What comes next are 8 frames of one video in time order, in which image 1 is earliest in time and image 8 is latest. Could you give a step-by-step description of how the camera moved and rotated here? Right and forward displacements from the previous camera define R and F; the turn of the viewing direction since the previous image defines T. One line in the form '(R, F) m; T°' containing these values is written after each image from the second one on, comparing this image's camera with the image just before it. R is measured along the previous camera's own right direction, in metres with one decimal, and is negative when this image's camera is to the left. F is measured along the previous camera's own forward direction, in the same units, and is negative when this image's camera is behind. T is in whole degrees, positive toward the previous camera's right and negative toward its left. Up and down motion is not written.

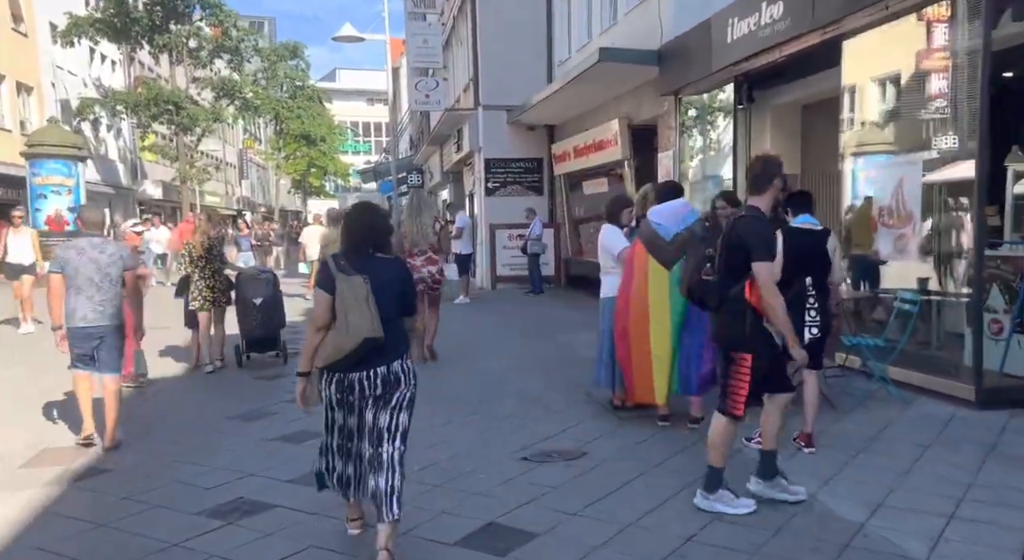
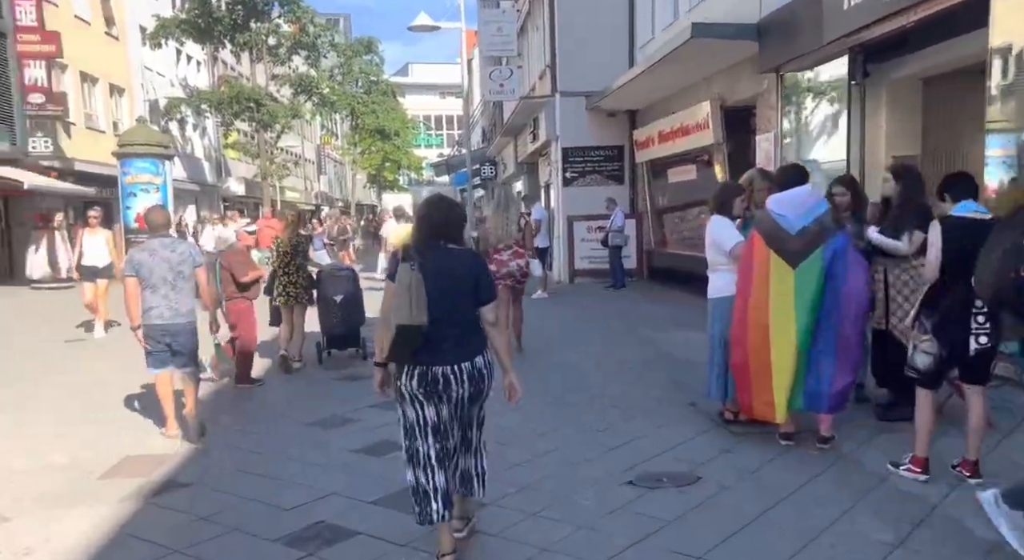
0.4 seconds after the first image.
(-0.1, +0.5) m; -5°
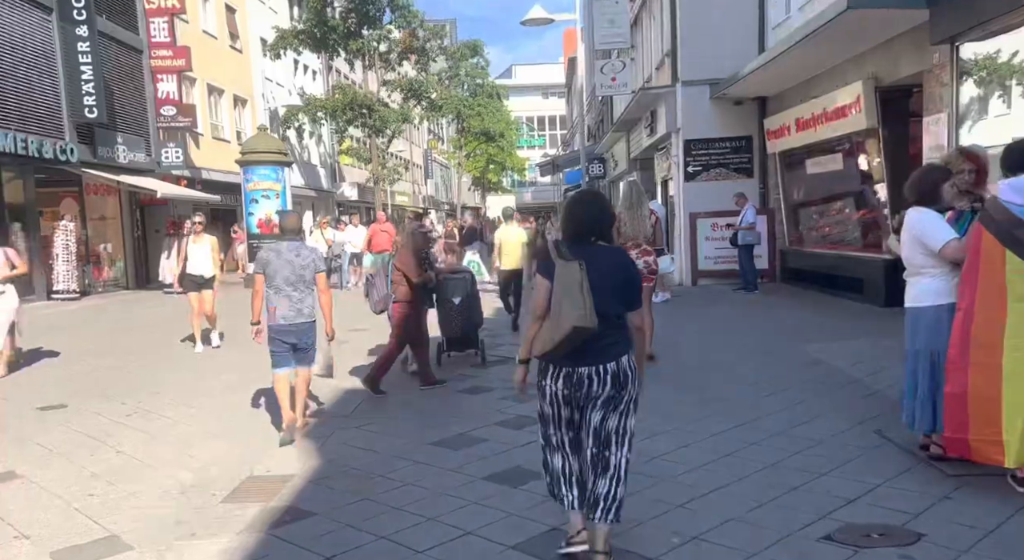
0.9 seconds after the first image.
(-0.3, +0.6) m; -7°
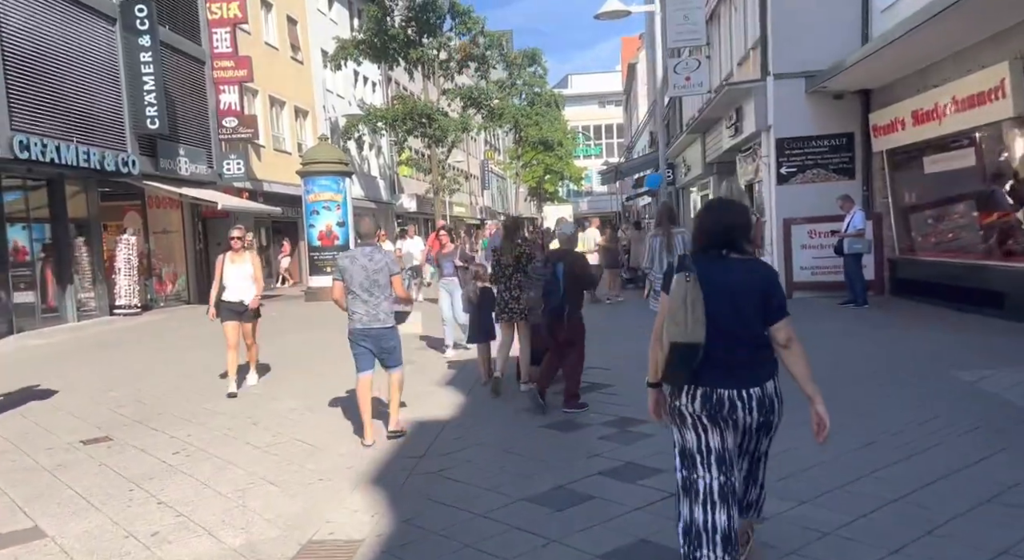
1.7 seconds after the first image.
(-0.3, +1.1) m; -4°
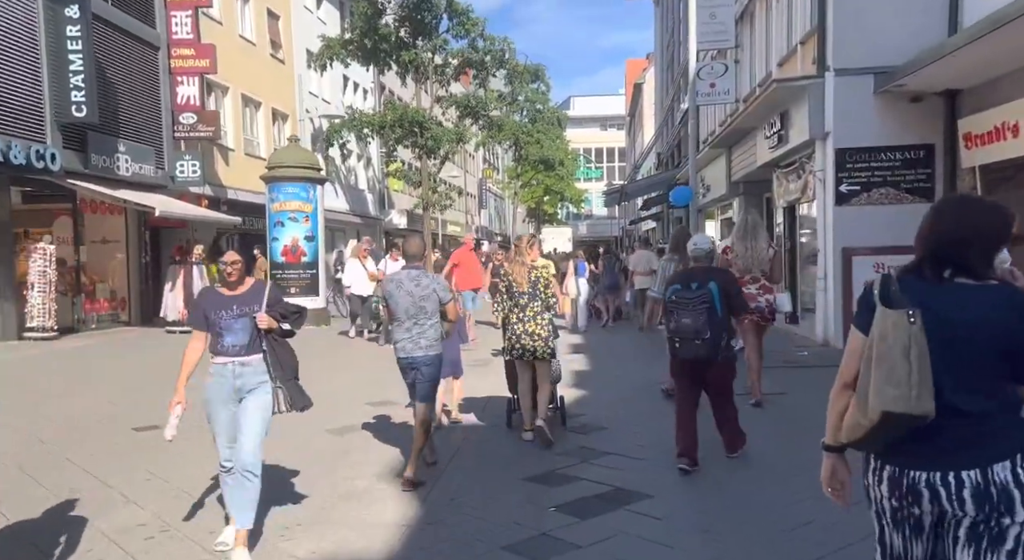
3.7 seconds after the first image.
(+0.1, +2.8) m; 0°
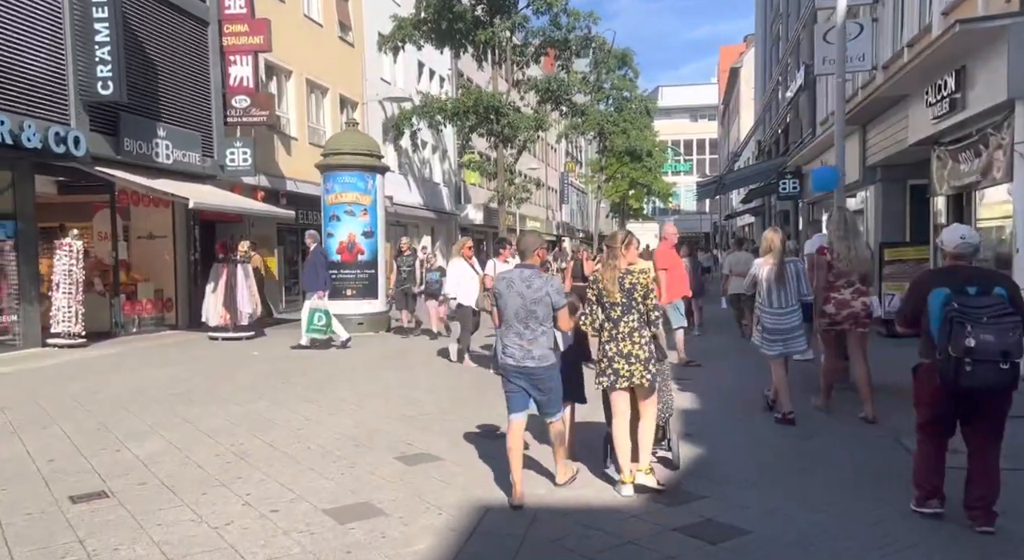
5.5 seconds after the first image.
(0.0, +2.3) m; -6°
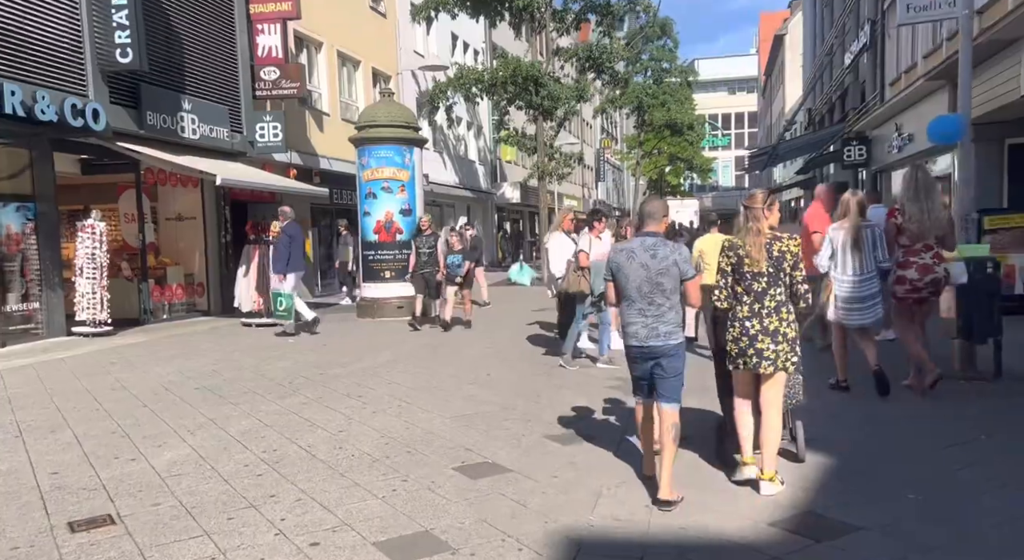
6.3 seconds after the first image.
(-0.3, +1.1) m; -2°
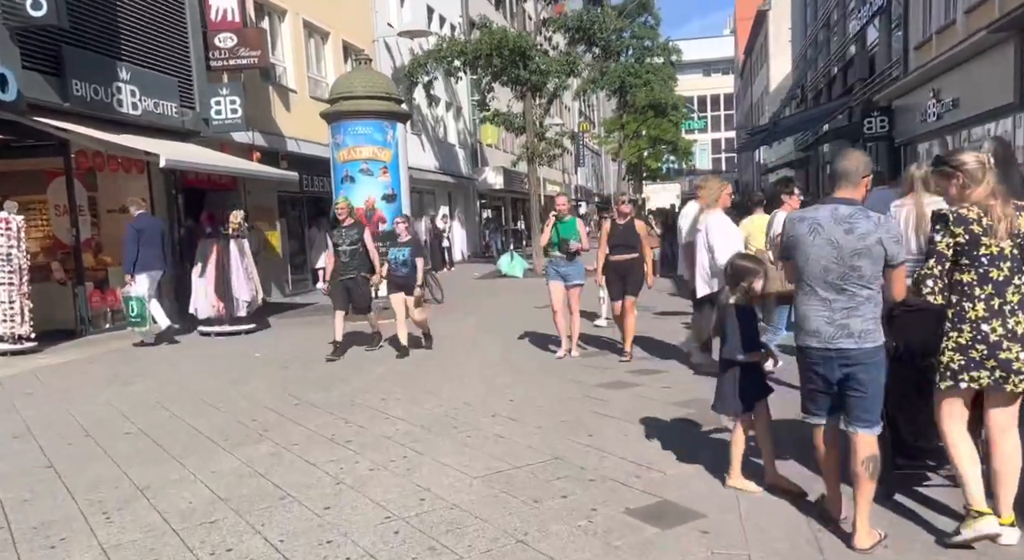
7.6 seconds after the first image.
(-0.5, +2.0) m; +2°
